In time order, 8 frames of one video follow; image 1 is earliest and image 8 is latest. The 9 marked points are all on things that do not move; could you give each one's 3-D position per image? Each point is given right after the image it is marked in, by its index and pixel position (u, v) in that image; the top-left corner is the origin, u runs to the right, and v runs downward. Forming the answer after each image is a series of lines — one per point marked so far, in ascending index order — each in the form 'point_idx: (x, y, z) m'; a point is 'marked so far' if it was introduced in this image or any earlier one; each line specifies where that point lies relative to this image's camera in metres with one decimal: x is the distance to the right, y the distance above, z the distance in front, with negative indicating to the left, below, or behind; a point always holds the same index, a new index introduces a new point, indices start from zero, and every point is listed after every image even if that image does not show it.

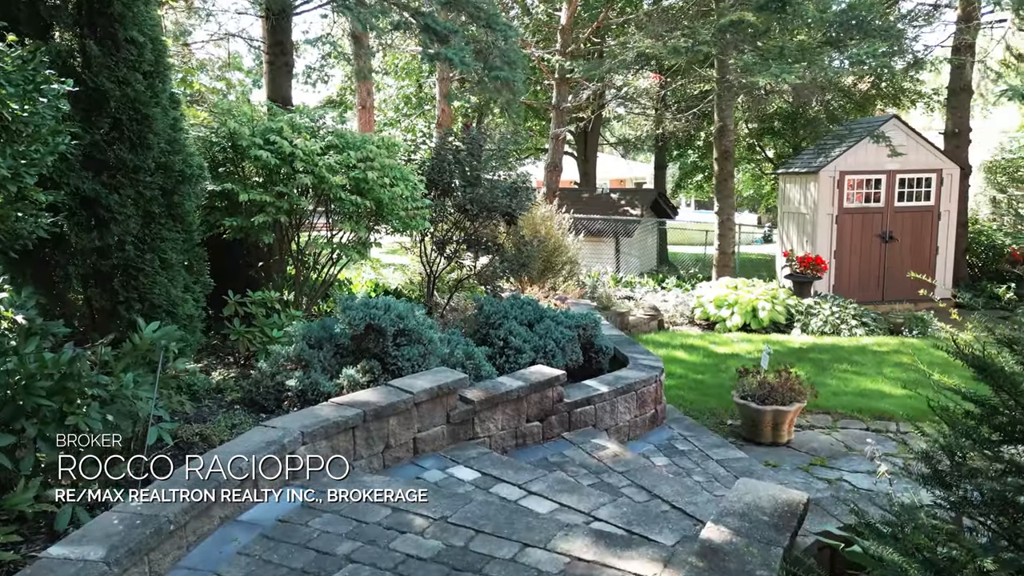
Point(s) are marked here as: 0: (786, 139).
0: (+6.3, +3.5, +16.6) m
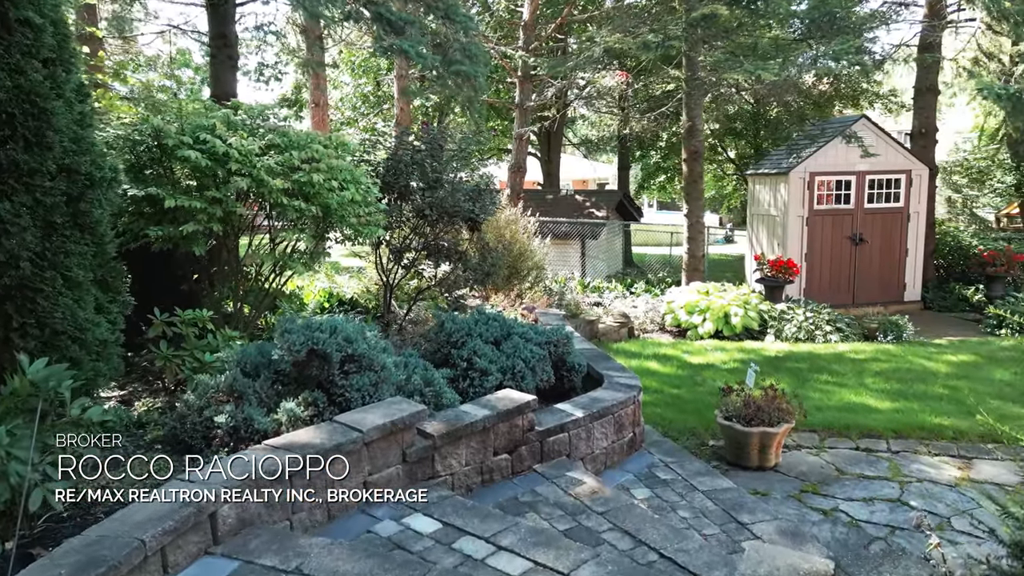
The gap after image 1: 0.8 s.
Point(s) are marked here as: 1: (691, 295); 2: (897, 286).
0: (+5.4, +3.4, +16.5) m
1: (+2.1, -0.1, +8.5) m
2: (+5.3, 0.0, +9.8) m
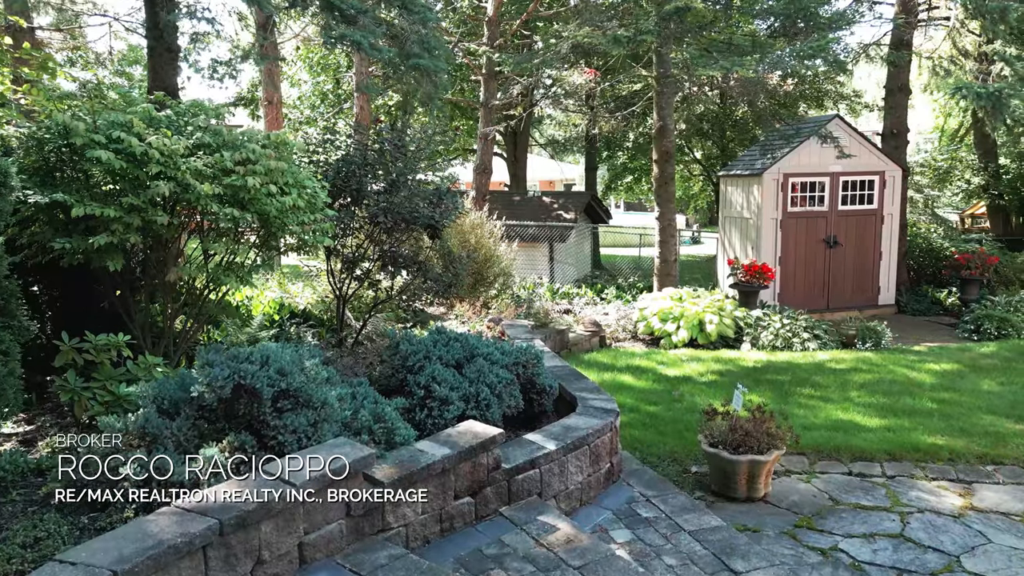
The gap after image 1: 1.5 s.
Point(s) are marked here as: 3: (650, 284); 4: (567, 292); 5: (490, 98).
0: (+4.6, +3.4, +16.3) m
1: (+1.7, -0.2, +8.1) m
2: (+4.9, 0.0, +9.6) m
3: (+1.9, +0.1, +10.0) m
4: (+0.7, -0.1, +9.6) m
5: (-0.3, +2.9, +10.8) m
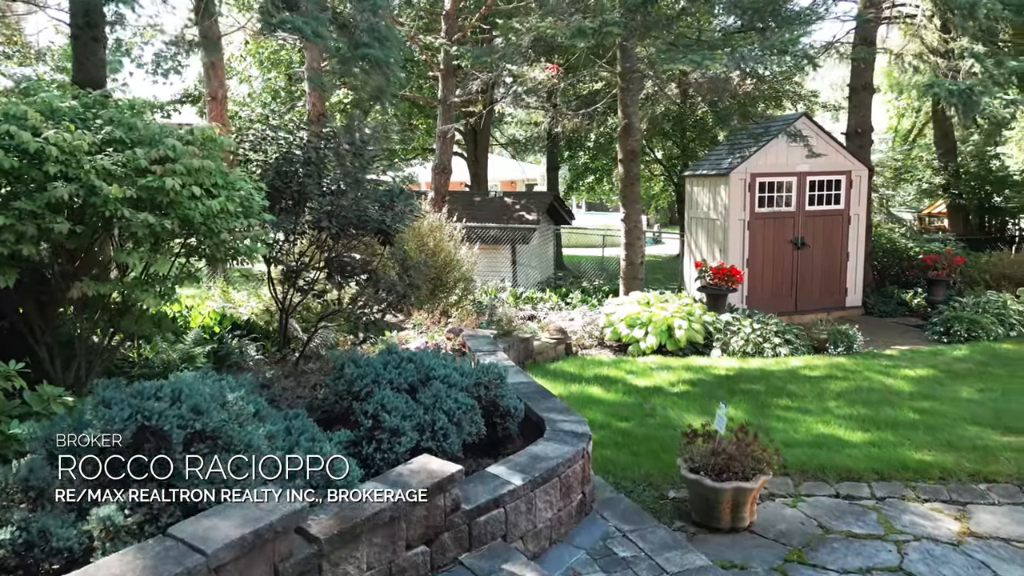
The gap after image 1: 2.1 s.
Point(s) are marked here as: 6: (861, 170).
0: (+3.7, +3.3, +16.1) m
1: (+1.3, -0.2, +7.8) m
2: (+4.3, -0.1, +9.5) m
3: (+1.4, 0.0, +9.7) m
4: (+0.2, -0.1, +9.2) m
5: (-0.9, +2.8, +10.4) m
6: (+4.6, +1.5, +9.3) m
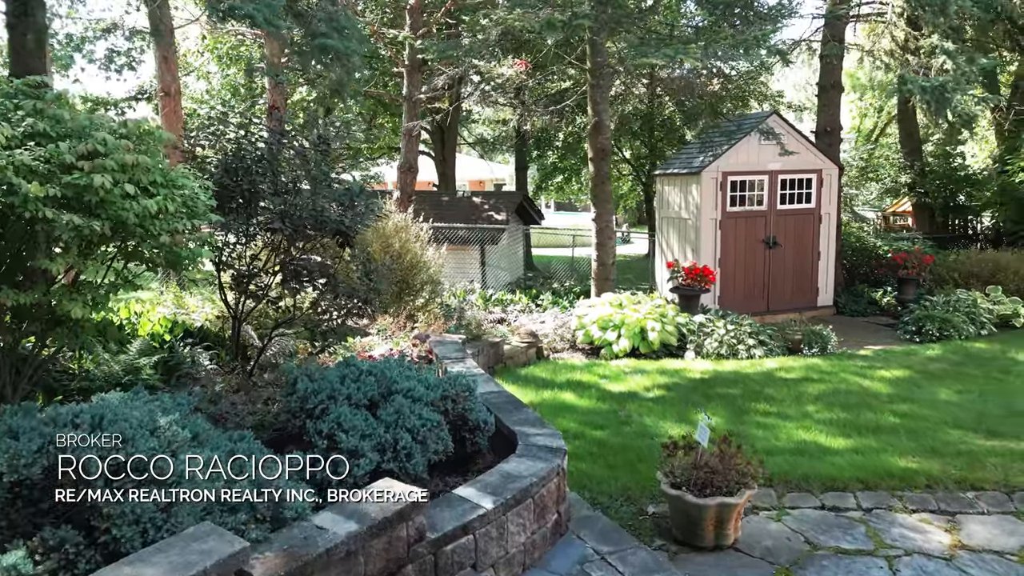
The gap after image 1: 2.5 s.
0: (+3.0, +3.3, +16.0) m
1: (+1.0, -0.2, +7.6) m
2: (+3.9, 0.0, +9.4) m
3: (+1.0, 0.0, +9.5) m
4: (-0.1, -0.1, +9.0) m
5: (-1.4, +2.8, +10.1) m
6: (+4.2, +1.6, +9.3) m
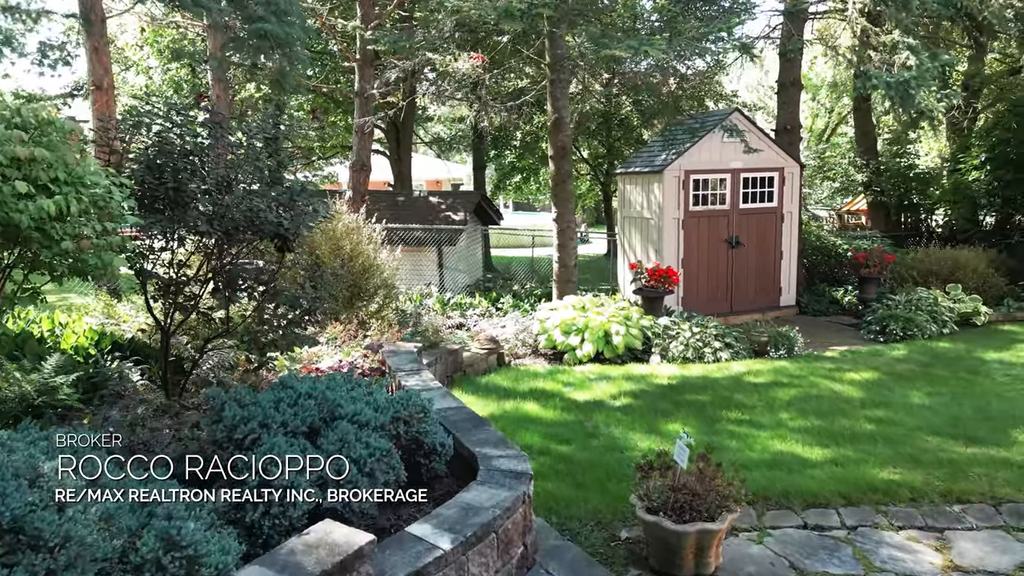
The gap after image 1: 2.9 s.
0: (+2.1, +3.3, +15.8) m
1: (+0.6, -0.3, +7.3) m
2: (+3.4, 0.0, +9.3) m
3: (+0.5, 0.0, +9.3) m
4: (-0.6, -0.2, +8.6) m
5: (-2.0, +2.7, +9.6) m
6: (+3.6, +1.6, +9.2) m
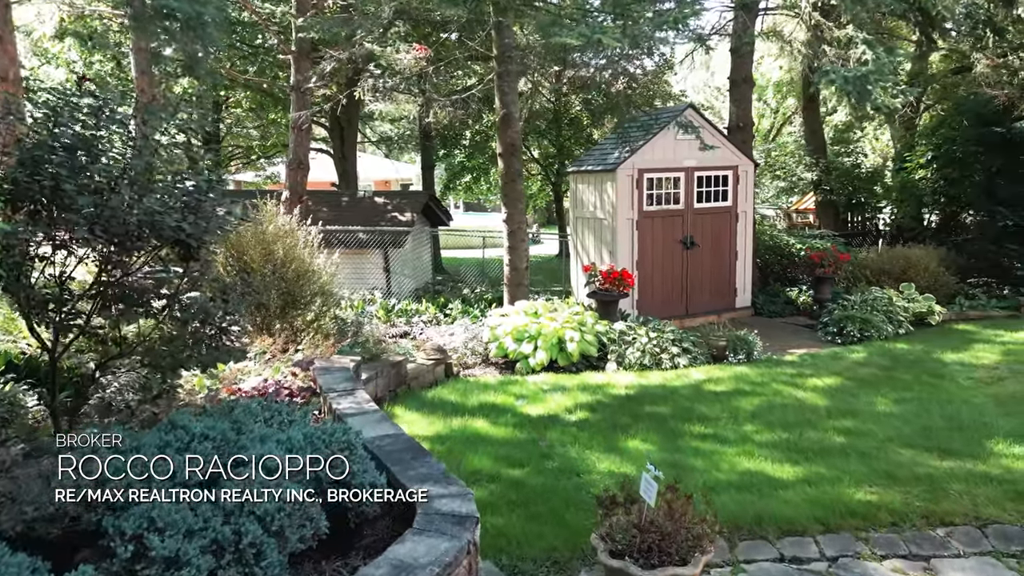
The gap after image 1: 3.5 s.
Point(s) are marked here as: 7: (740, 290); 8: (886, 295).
0: (+0.9, +3.3, +15.5) m
1: (+0.1, -0.3, +6.9) m
2: (+2.8, -0.1, +9.1) m
3: (-0.2, -0.1, +8.9) m
4: (-1.2, -0.2, +8.2) m
5: (-2.7, +2.6, +9.1) m
6: (+3.0, +1.5, +9.0) m
7: (+2.9, 0.0, +9.2) m
8: (+4.4, -0.1, +8.3) m
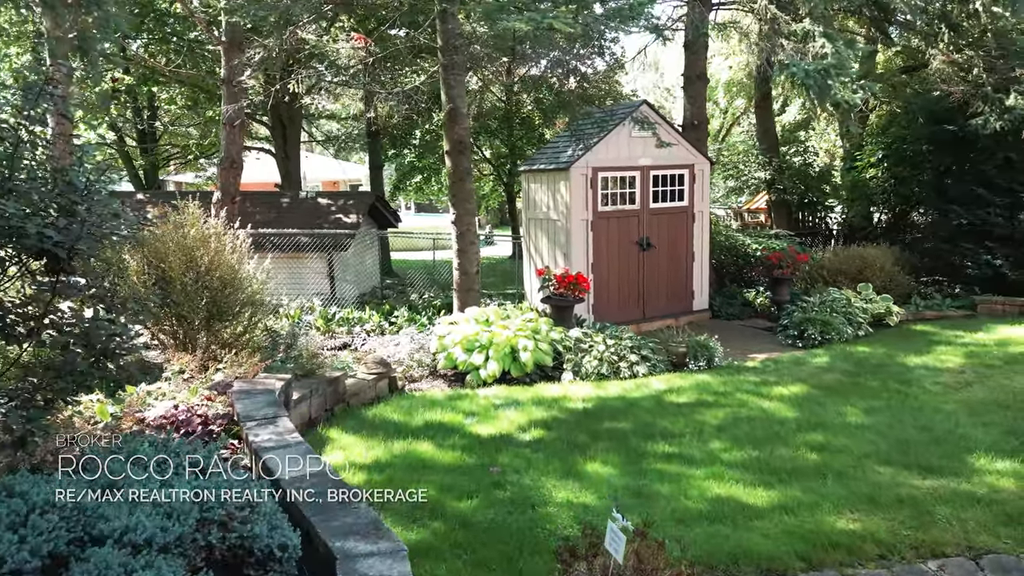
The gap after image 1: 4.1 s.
0: (-0.1, +3.2, +15.1) m
1: (-0.4, -0.4, +6.5) m
2: (+2.2, -0.1, +8.8) m
3: (-0.8, -0.1, +8.4) m
4: (-1.8, -0.3, +7.6) m
5: (-3.3, +2.6, +8.4) m
6: (+2.3, +1.5, +8.7) m
7: (+2.3, -0.1, +8.9) m
8: (+3.8, -0.1, +8.2) m
